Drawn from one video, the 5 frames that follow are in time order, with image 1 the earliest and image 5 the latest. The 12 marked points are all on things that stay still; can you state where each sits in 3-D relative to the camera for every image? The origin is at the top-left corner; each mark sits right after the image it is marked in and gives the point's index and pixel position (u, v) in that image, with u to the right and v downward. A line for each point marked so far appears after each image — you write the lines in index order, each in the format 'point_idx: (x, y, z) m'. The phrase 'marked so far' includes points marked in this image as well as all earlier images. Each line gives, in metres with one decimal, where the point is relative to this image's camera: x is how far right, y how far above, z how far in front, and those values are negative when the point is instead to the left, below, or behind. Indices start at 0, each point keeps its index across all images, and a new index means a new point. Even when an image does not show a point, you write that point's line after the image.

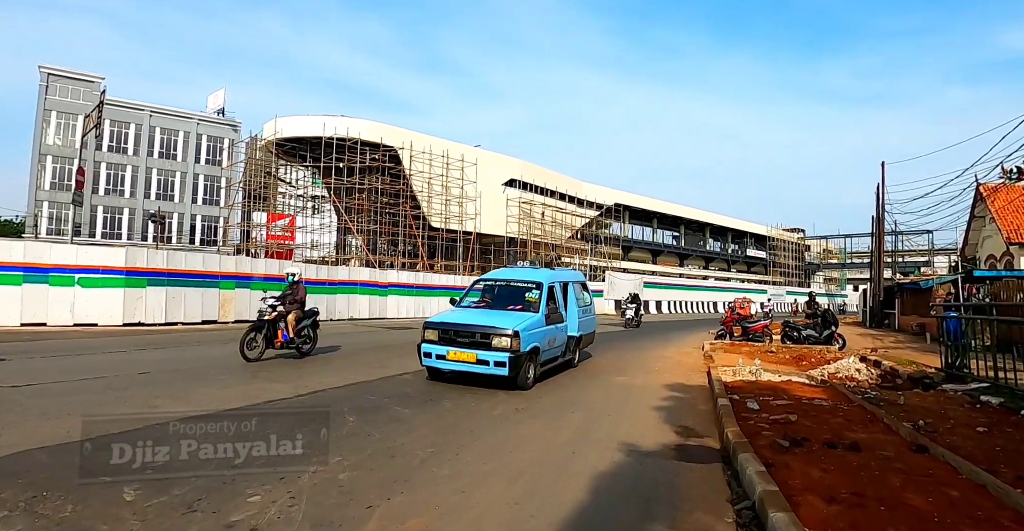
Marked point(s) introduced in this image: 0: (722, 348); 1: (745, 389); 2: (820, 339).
0: (+6.3, -2.5, +15.8) m
1: (+3.9, -2.1, +8.8) m
2: (+10.2, -2.5, +17.3) m
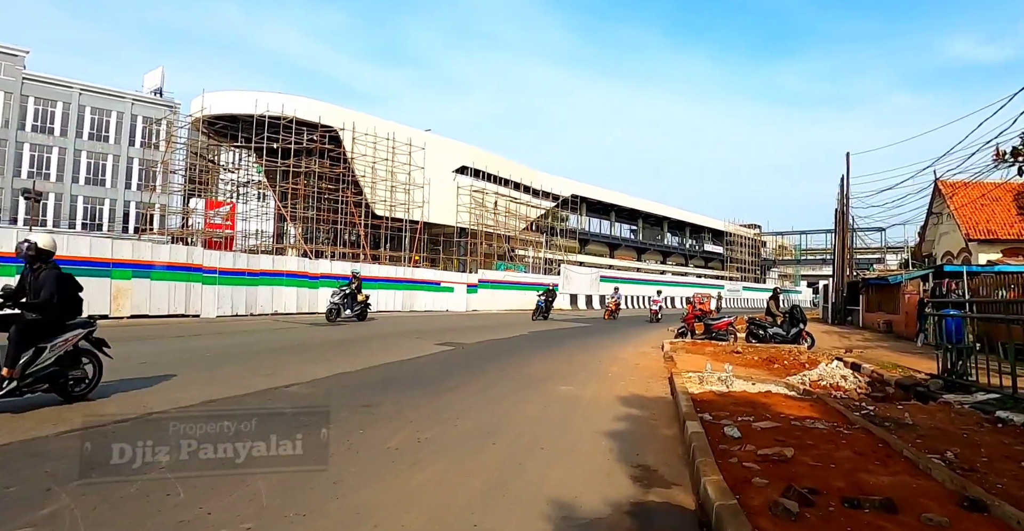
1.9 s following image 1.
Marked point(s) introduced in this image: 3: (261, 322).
0: (+4.6, -2.3, +14.1) m
1: (+2.8, -1.9, +7.0) m
2: (+8.4, -2.2, +16.0) m
3: (-8.4, -1.9, +17.1) m
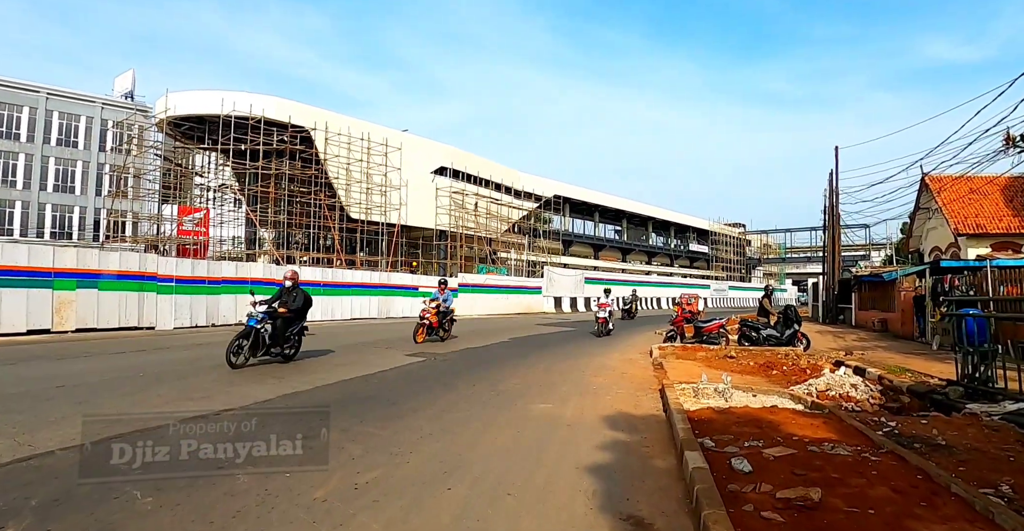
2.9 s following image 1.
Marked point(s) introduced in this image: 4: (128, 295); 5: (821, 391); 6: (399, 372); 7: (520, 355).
0: (+4.1, -2.3, +13.2) m
1: (+2.4, -1.8, +6.0) m
2: (+7.8, -2.2, +15.1) m
3: (-9.0, -2.1, +15.8) m
4: (-11.4, -0.8, +15.0) m
5: (+4.9, -2.0, +8.3) m
6: (-2.2, -2.0, +10.1) m
7: (+0.2, -2.2, +12.8) m
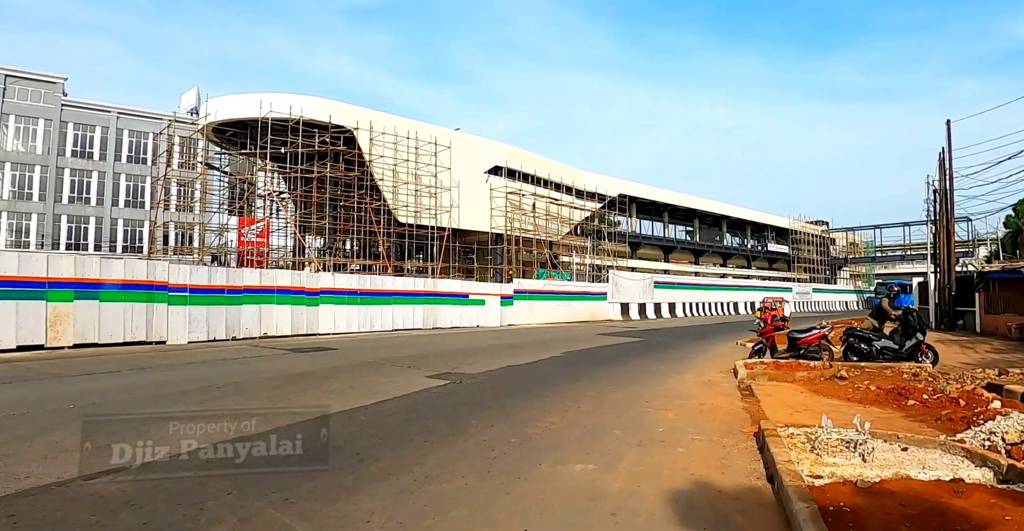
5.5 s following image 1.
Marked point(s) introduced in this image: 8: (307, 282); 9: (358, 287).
0: (+5.0, -2.2, +10.4) m
1: (+2.4, -1.7, +3.5) m
2: (+9.0, -2.1, +11.9) m
3: (-7.7, -2.3, +14.6) m
4: (-10.2, -1.1, +14.1) m
5: (+5.2, -1.8, +5.4) m
6: (-1.6, -2.1, +8.1) m
7: (+1.1, -2.2, +10.6) m
8: (-7.2, -0.6, +18.1) m
9: (-5.9, -0.8, +19.8) m
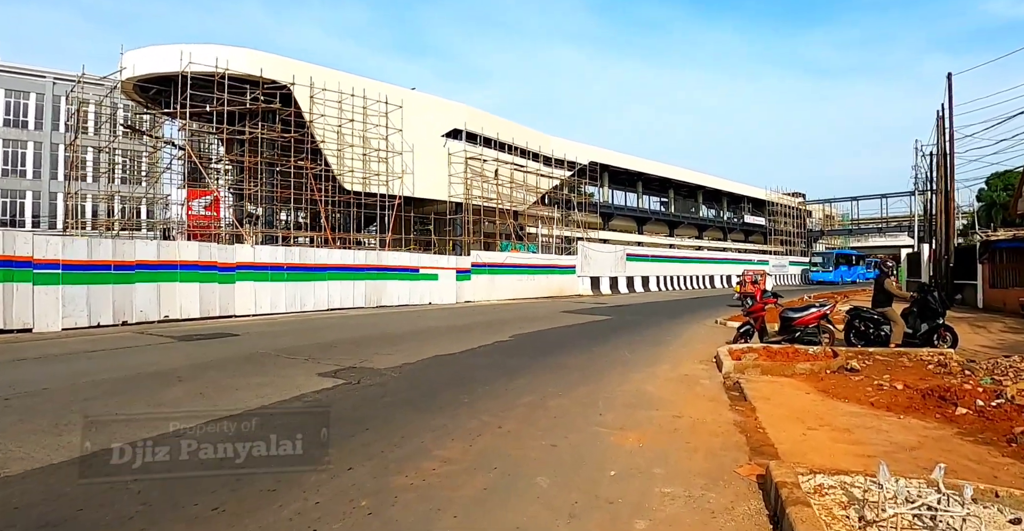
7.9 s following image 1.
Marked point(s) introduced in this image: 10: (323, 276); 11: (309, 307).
0: (+3.8, -1.6, +8.3) m
1: (+1.5, -1.5, +1.2) m
2: (+7.7, -1.4, +9.9) m
3: (-9.0, -1.6, +12.0) m
4: (-11.5, -0.4, +11.3) m
5: (+4.2, -1.5, +3.3) m
6: (-2.7, -1.6, +5.7) m
7: (0.0, -1.6, +8.2) m
8: (-8.6, +0.3, +15.4) m
9: (-7.4, +0.1, +17.1) m
10: (-6.6, -0.4, +18.3) m
11: (-6.8, -1.4, +17.9) m
